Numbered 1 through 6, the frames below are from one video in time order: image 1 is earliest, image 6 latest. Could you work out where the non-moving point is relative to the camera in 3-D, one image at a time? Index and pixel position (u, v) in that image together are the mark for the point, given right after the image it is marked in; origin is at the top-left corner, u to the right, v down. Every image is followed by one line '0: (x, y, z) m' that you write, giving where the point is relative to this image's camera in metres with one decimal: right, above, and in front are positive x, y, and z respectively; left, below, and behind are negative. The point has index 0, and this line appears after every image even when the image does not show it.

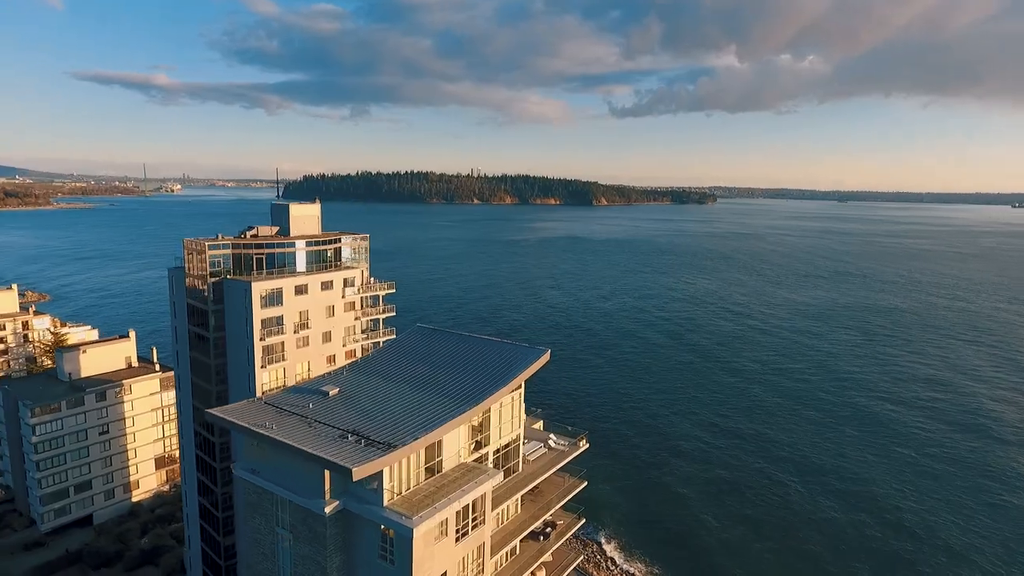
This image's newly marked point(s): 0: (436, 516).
0: (-2.3, -6.7, +17.4) m
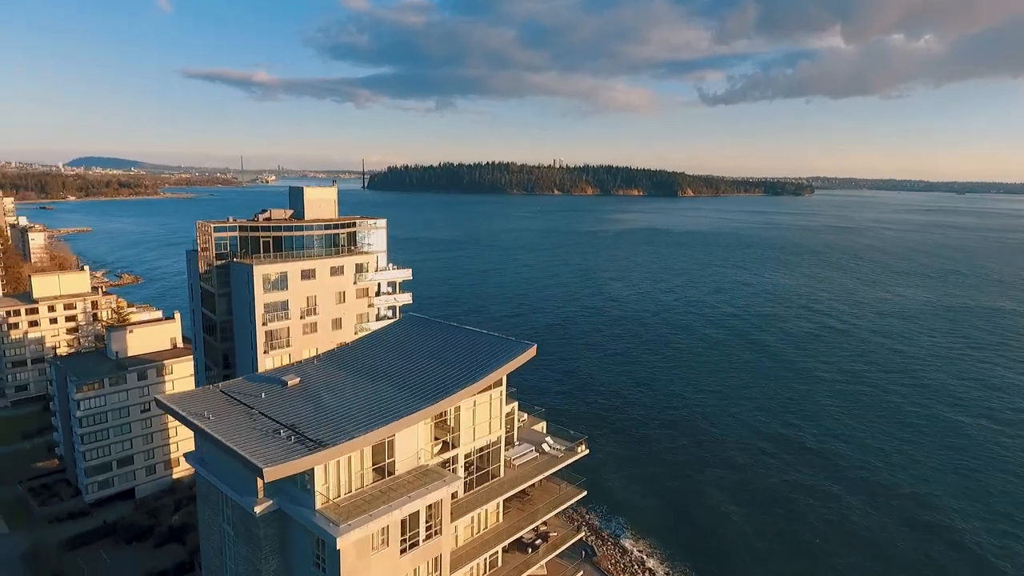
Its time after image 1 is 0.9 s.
0: (-3.8, -6.3, +15.7) m
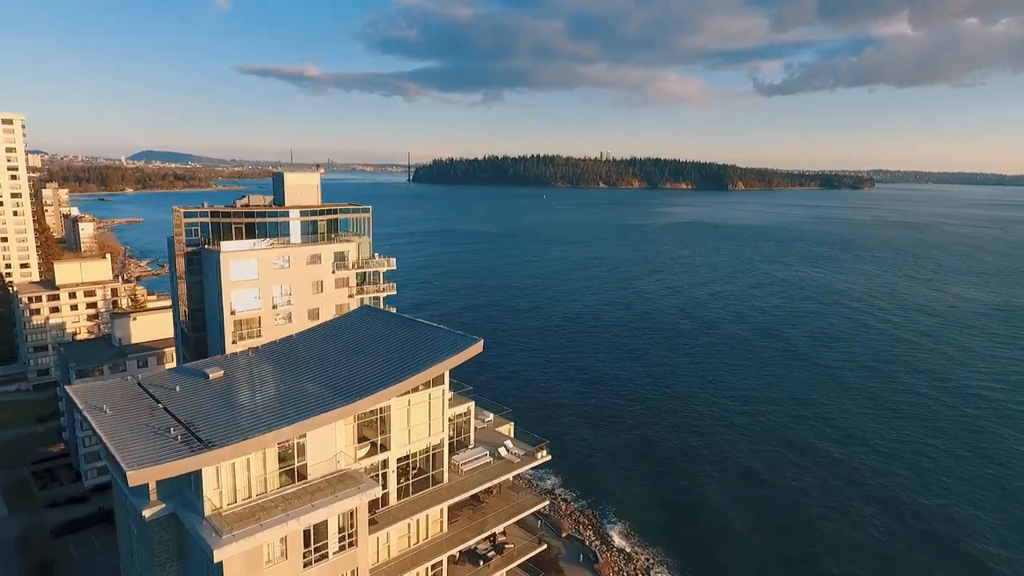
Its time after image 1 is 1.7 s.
0: (-6.1, -6.0, +14.2) m
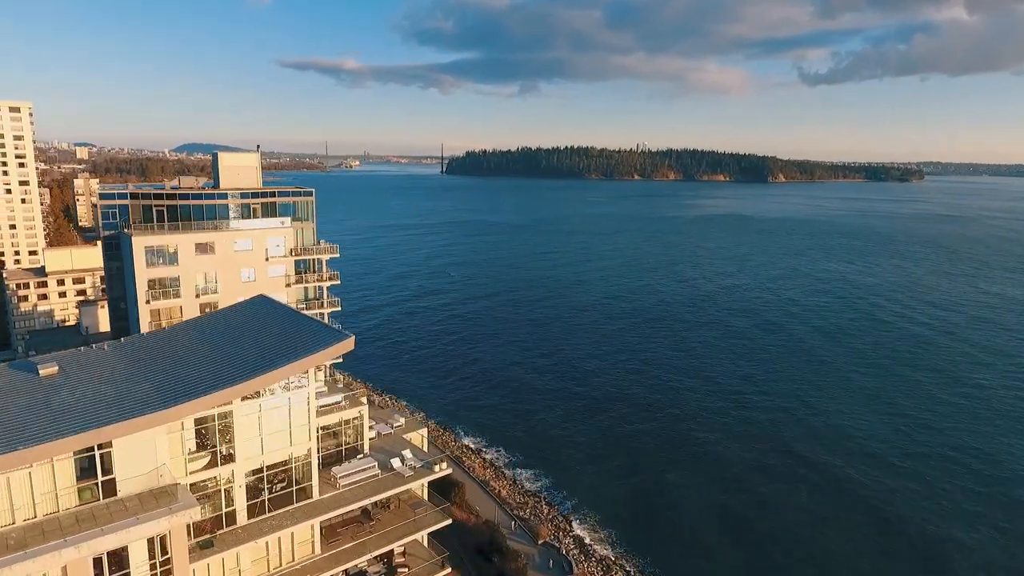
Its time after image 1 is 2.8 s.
0: (-9.9, -5.6, +12.0) m
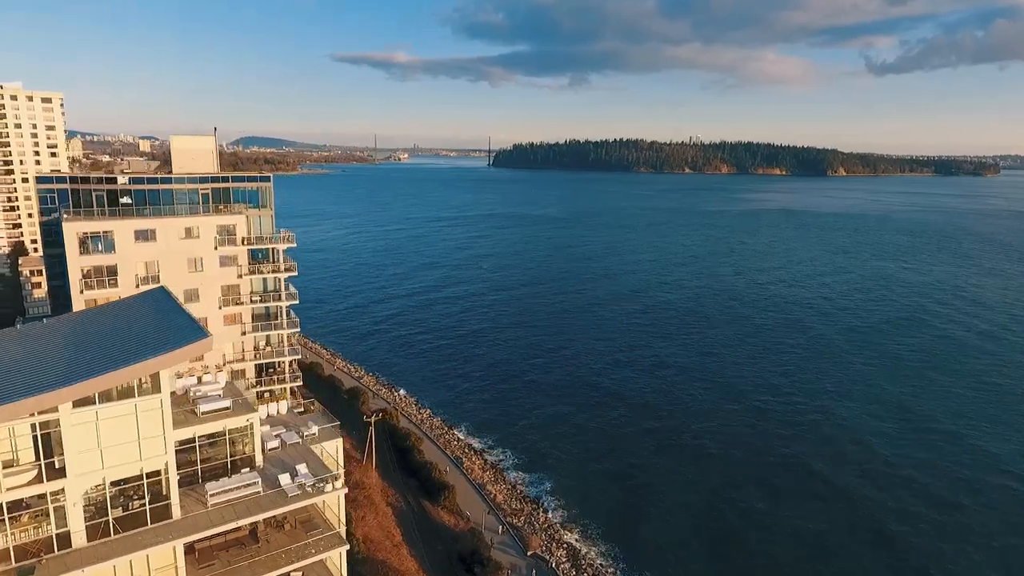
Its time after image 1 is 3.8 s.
0: (-13.3, -5.4, +10.3) m
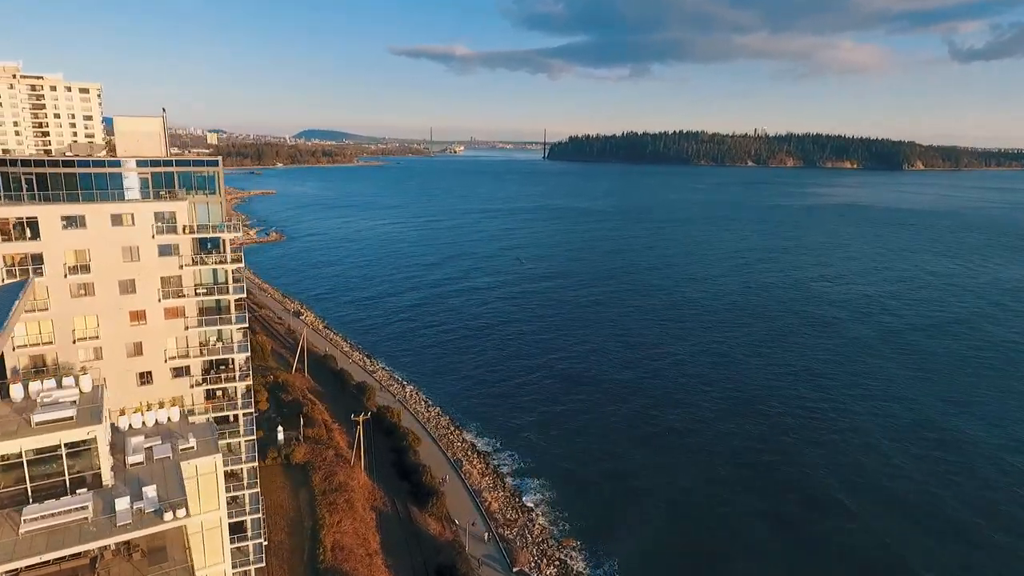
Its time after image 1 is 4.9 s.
0: (-17.1, -5.2, +8.5) m
